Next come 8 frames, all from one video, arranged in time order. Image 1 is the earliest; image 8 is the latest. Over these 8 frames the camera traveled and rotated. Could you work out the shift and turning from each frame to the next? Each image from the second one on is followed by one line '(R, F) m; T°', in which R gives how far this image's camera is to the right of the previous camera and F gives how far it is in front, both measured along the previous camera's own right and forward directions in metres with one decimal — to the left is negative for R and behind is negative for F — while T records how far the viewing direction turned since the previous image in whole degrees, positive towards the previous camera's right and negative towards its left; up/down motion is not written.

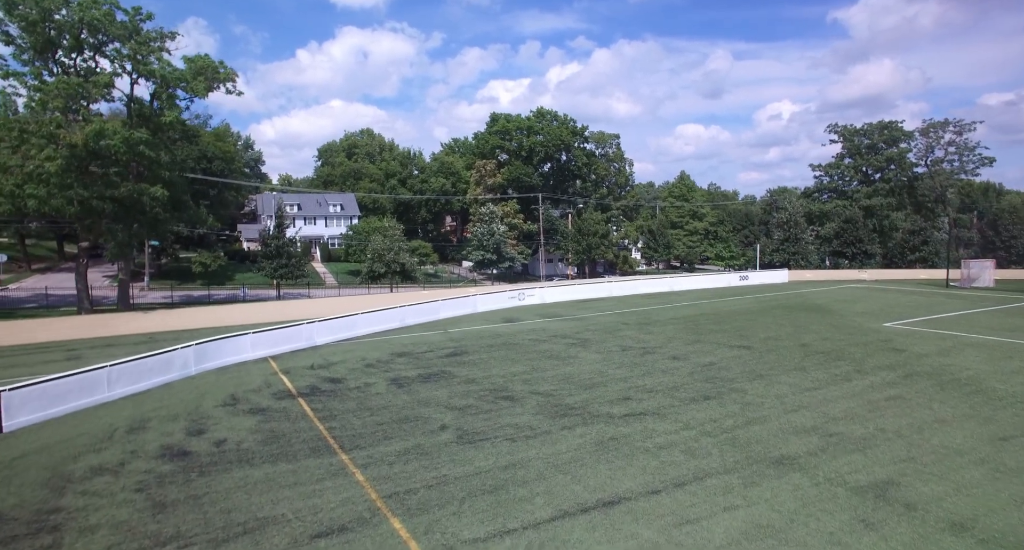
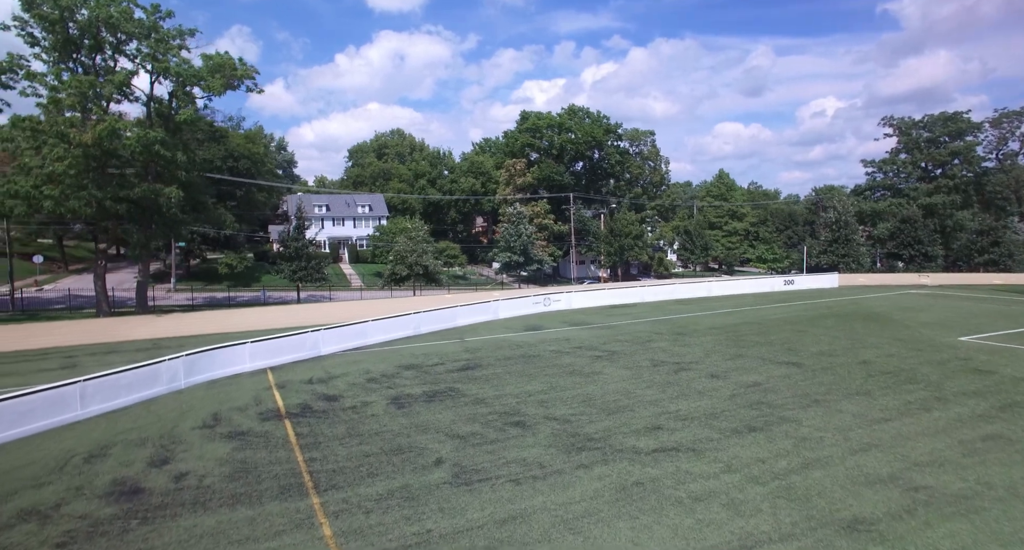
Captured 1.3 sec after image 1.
(+0.5, +1.8) m; -3°
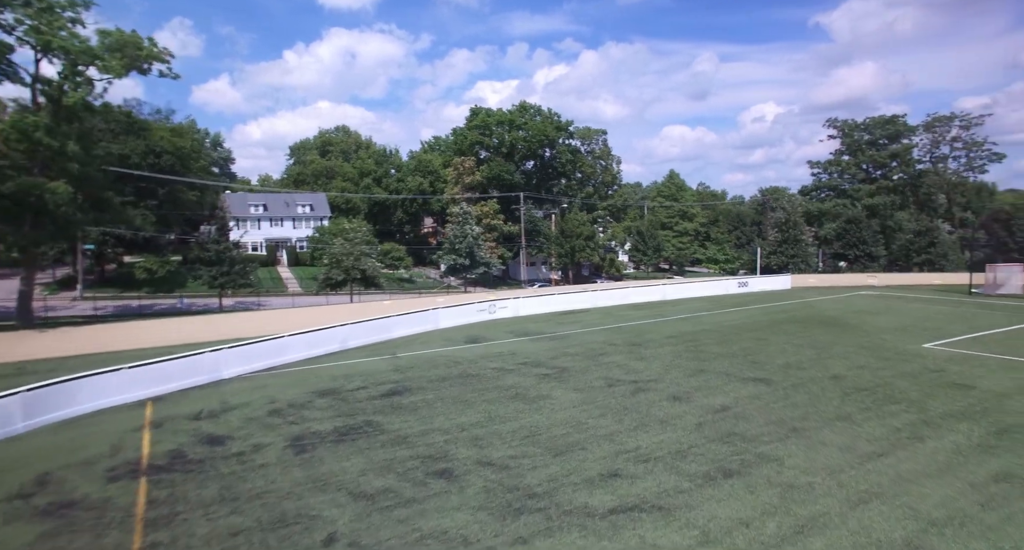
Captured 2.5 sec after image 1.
(+0.5, +2.3) m; +5°
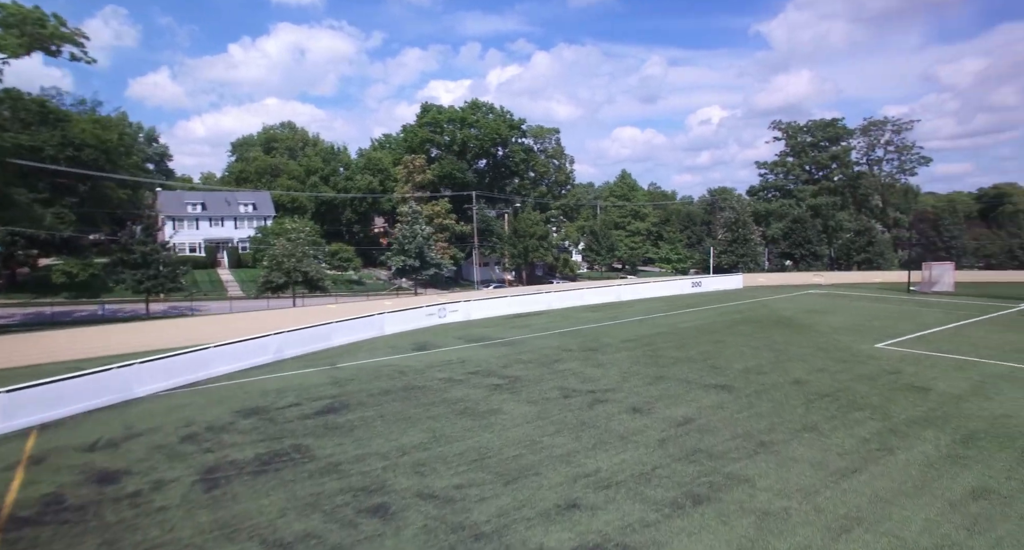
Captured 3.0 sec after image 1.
(+0.2, +1.1) m; +4°
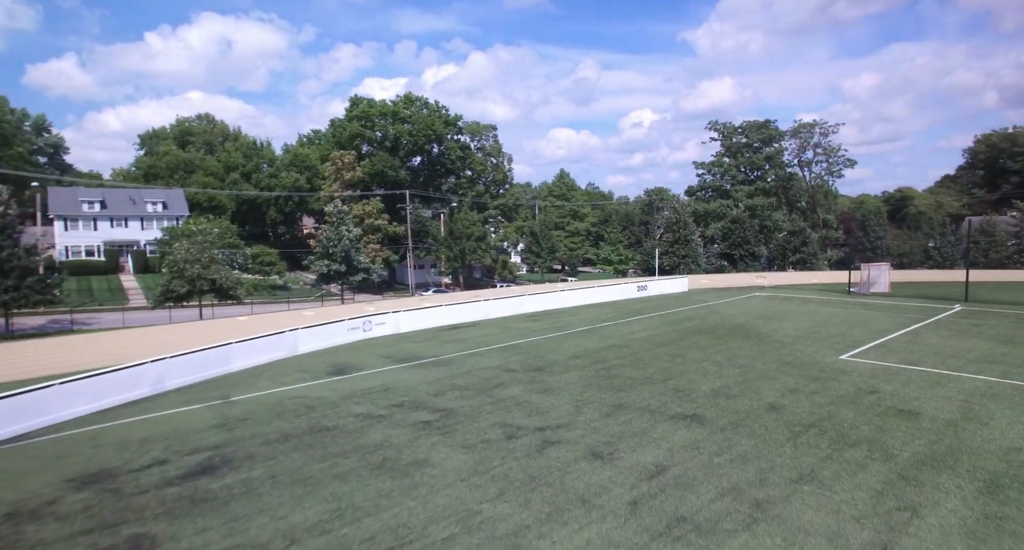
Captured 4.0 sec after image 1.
(+0.2, +2.5) m; +6°
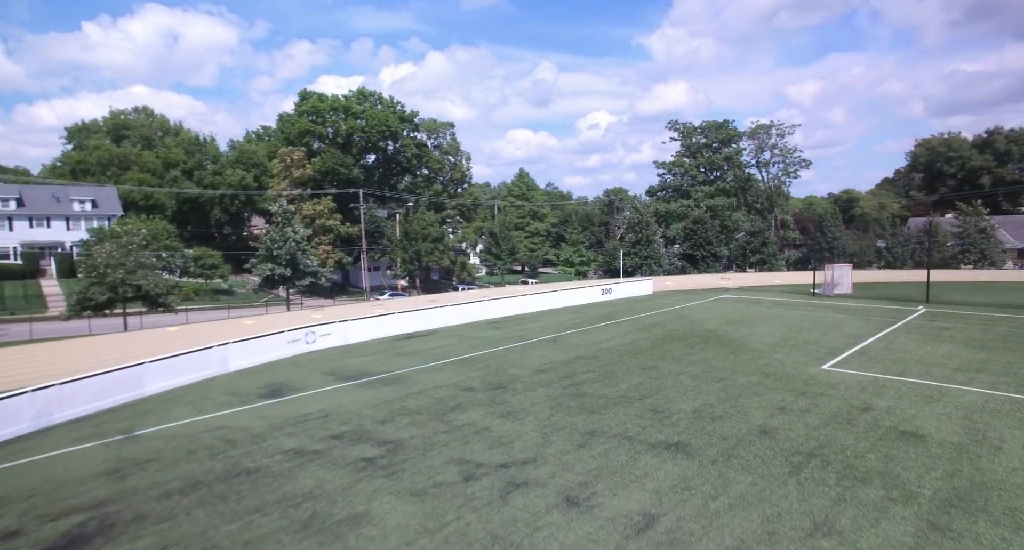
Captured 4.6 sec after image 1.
(0.0, +1.8) m; +4°
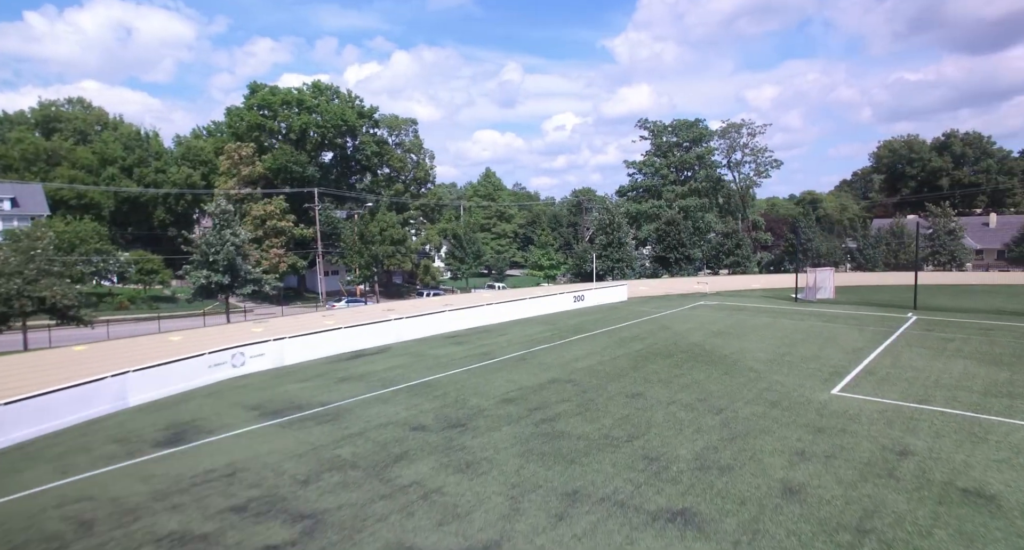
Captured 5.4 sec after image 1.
(+0.2, +2.7) m; +3°
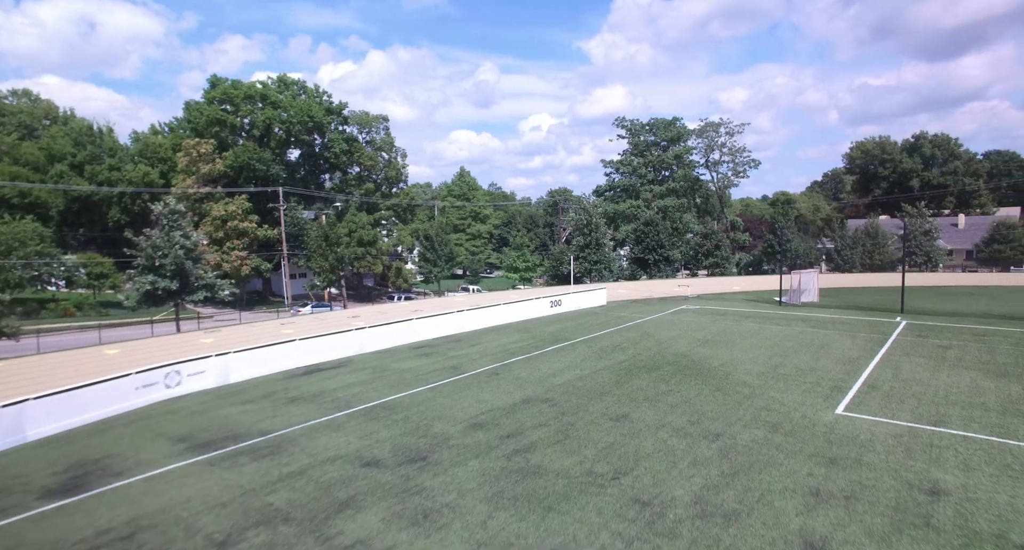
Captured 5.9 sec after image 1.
(+0.2, +1.8) m; +2°
